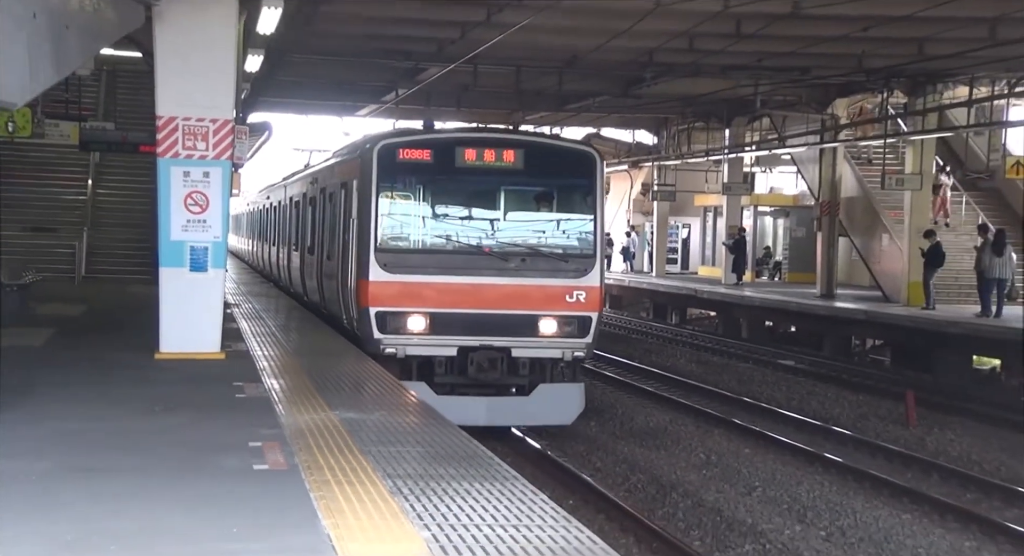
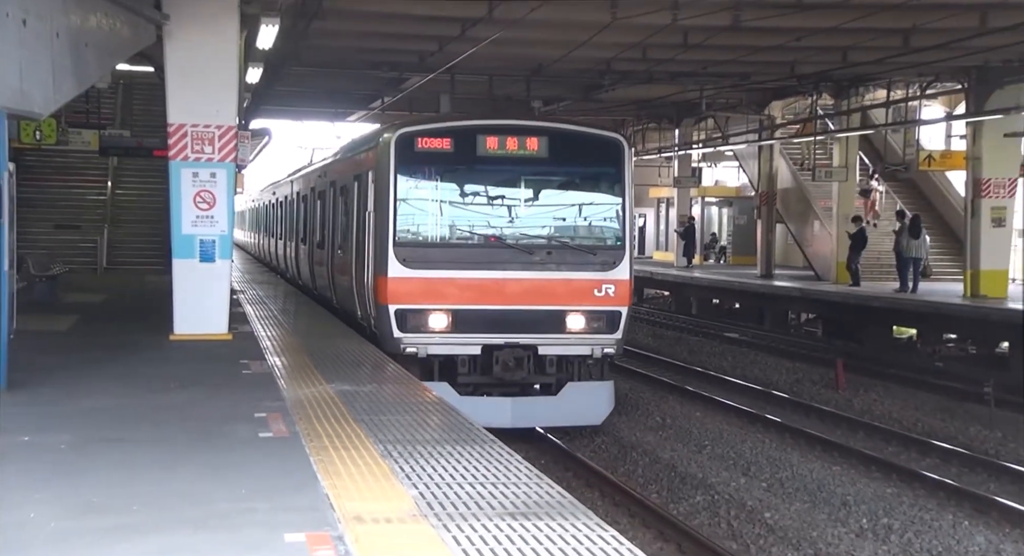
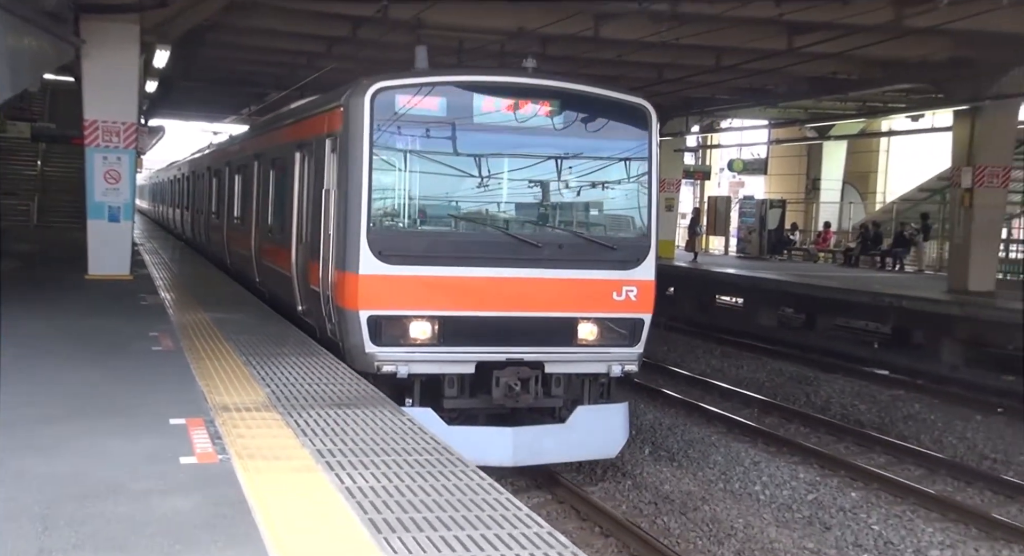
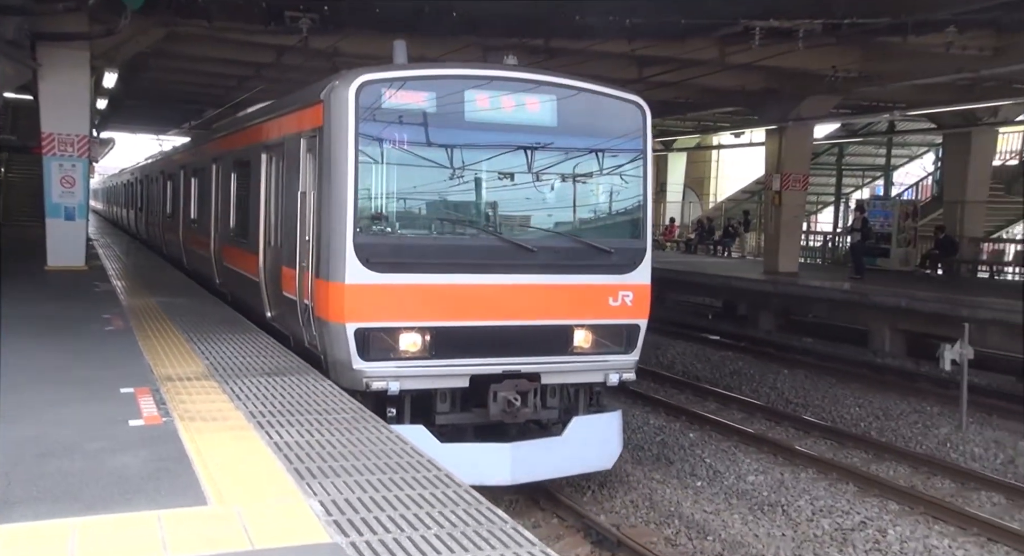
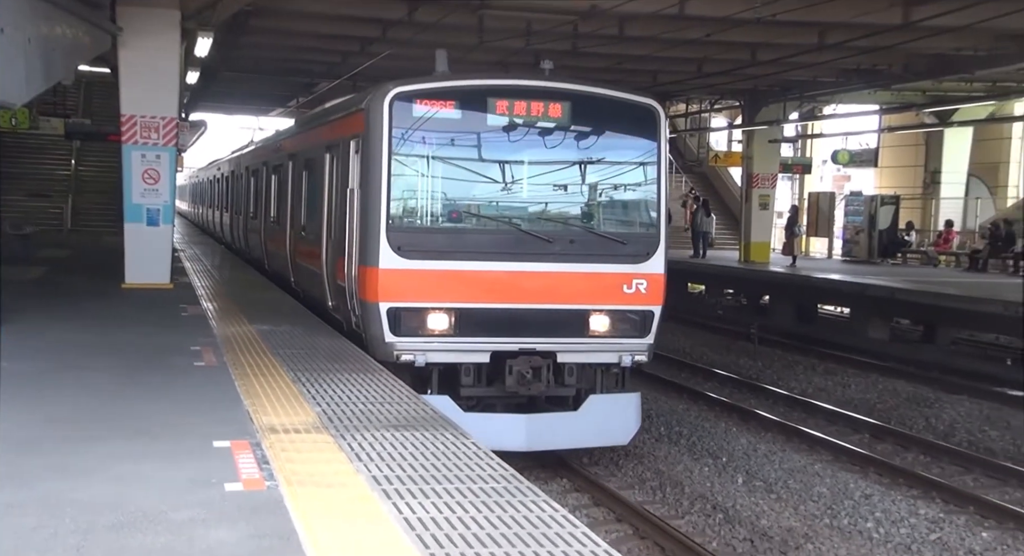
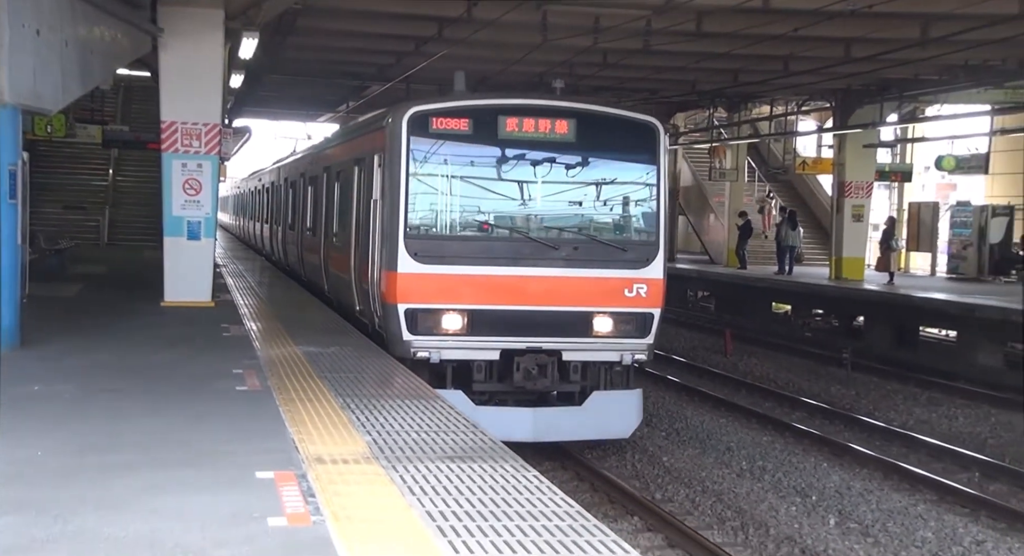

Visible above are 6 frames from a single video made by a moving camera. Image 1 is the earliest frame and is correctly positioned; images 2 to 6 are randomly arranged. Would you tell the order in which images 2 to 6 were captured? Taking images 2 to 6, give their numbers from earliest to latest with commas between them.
2, 6, 5, 3, 4
